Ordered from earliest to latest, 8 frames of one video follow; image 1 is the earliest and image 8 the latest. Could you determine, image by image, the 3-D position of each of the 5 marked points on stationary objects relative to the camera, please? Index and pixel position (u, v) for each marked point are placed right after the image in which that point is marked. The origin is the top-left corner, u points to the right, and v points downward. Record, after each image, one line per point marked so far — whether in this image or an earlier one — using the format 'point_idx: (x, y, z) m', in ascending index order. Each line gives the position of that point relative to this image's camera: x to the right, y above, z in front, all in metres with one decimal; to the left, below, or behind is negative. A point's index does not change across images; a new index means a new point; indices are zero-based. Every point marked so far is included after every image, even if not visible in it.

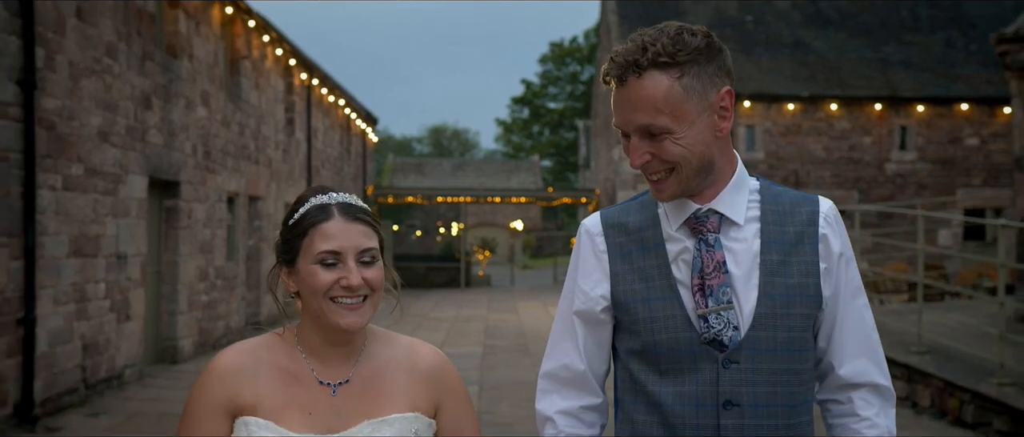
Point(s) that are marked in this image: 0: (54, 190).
0: (-3.4, +0.2, +6.6) m
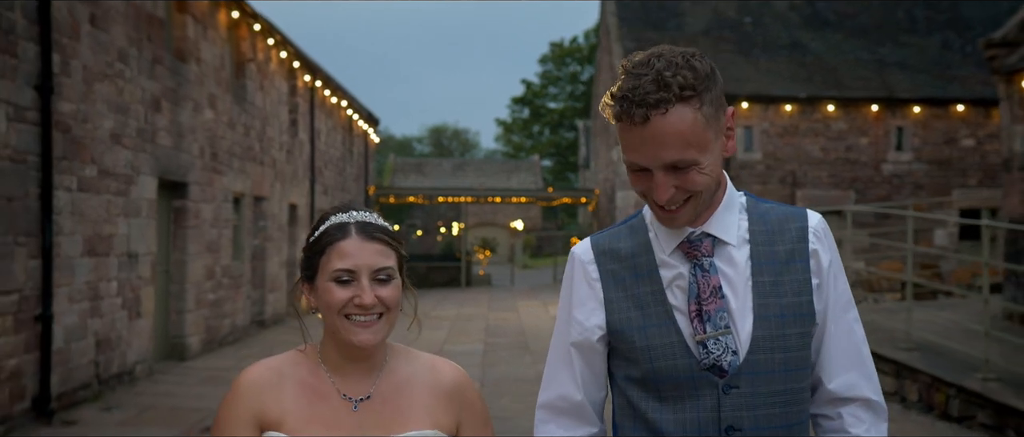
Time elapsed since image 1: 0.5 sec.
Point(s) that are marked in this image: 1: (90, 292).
0: (-3.4, +0.2, +6.8) m
1: (-3.4, -0.6, +7.2) m
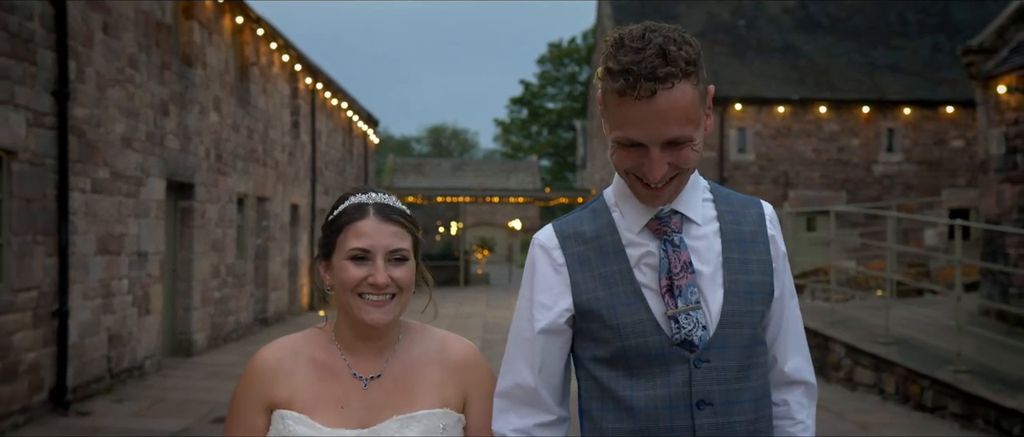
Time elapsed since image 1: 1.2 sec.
0: (-3.4, +0.2, +7.1) m
1: (-3.5, -0.6, +7.5) m
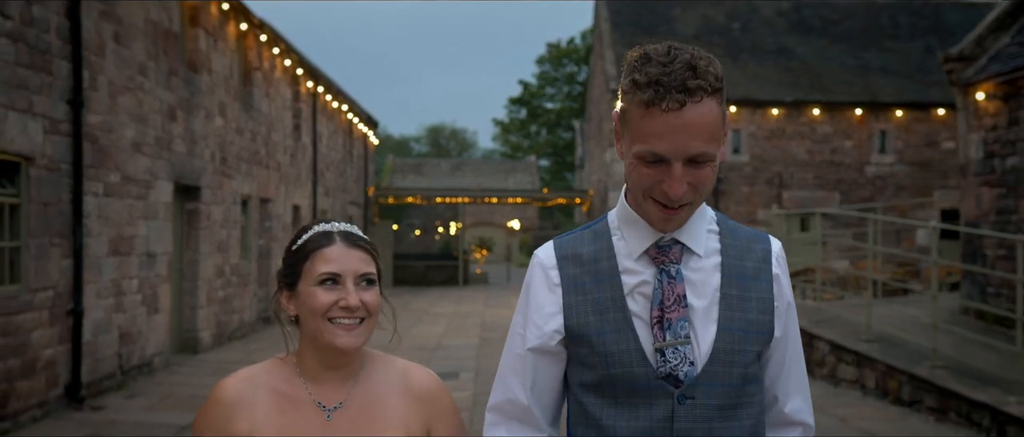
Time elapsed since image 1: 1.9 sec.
0: (-3.5, +0.2, +7.4) m
1: (-3.5, -0.6, +7.8) m
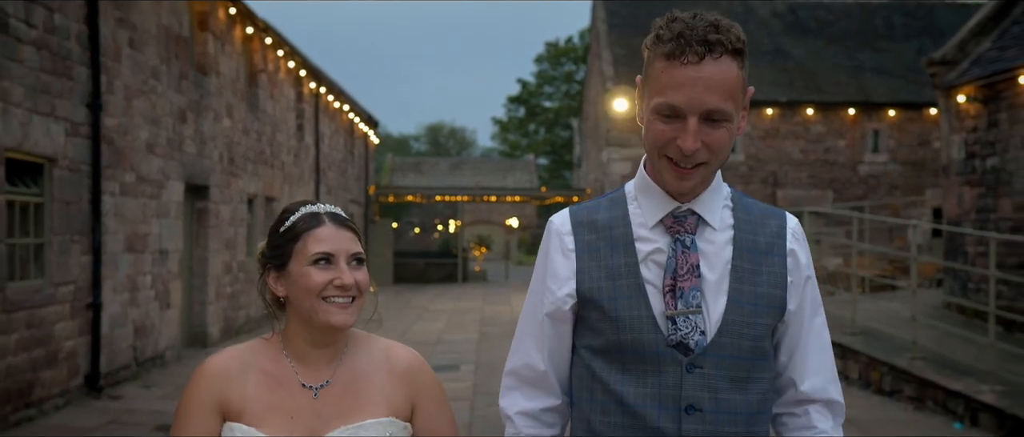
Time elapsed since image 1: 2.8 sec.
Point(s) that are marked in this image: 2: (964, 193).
0: (-3.5, +0.2, +7.7) m
1: (-3.5, -0.6, +8.1) m
2: (+4.6, +0.3, +8.9) m
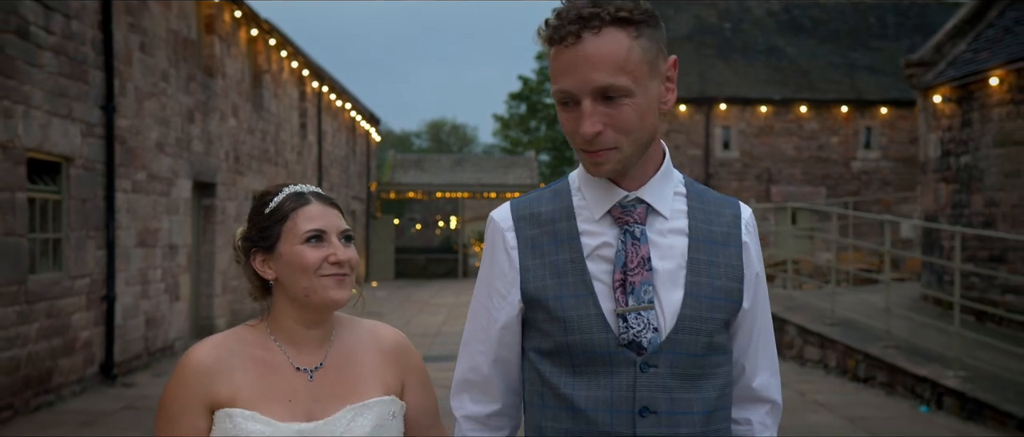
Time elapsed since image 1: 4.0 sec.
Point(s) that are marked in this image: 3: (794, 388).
0: (-3.5, +0.2, +8.1) m
1: (-3.6, -0.6, +8.5) m
2: (+4.5, +0.3, +9.3) m
3: (+2.4, -1.5, +7.6) m
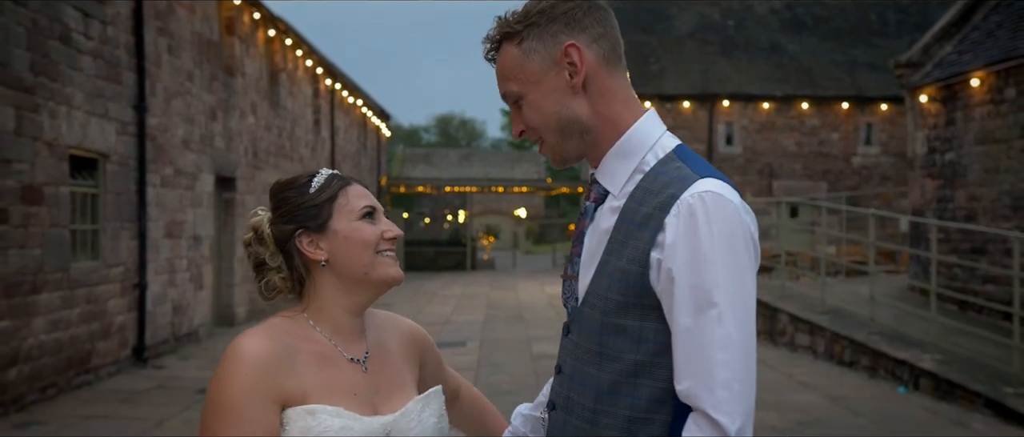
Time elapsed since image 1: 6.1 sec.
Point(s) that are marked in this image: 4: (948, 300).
0: (-3.5, +0.3, +8.6) m
1: (-3.5, -0.5, +9.0) m
2: (+4.6, +0.4, +9.7) m
3: (+2.5, -1.4, +8.0) m
4: (+4.6, -0.9, +9.3) m
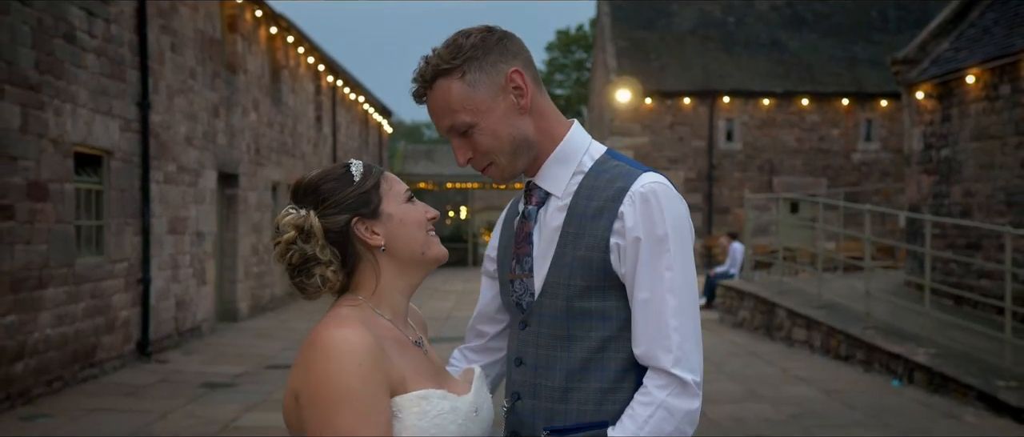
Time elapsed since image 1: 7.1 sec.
0: (-3.5, +0.3, +8.7) m
1: (-3.5, -0.5, +9.1) m
2: (+4.6, +0.4, +9.8) m
3: (+2.5, -1.4, +8.1) m
4: (+4.6, -0.8, +9.4) m
